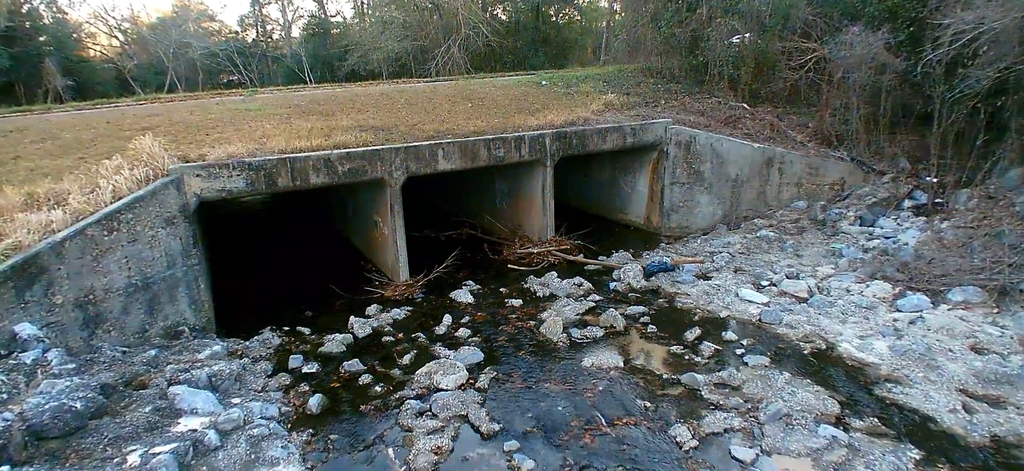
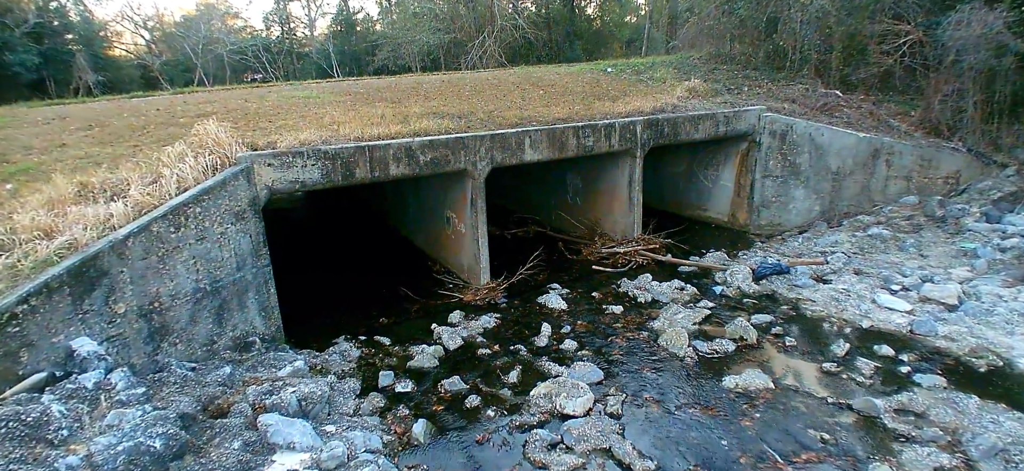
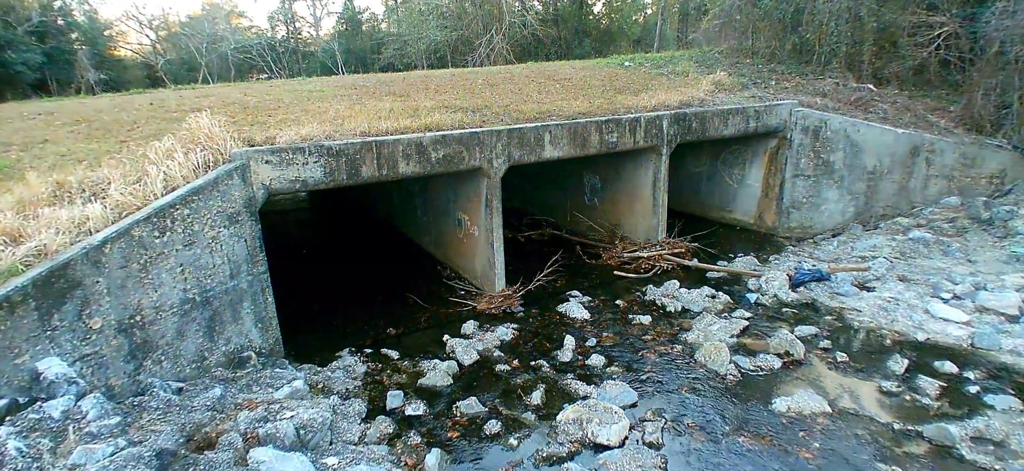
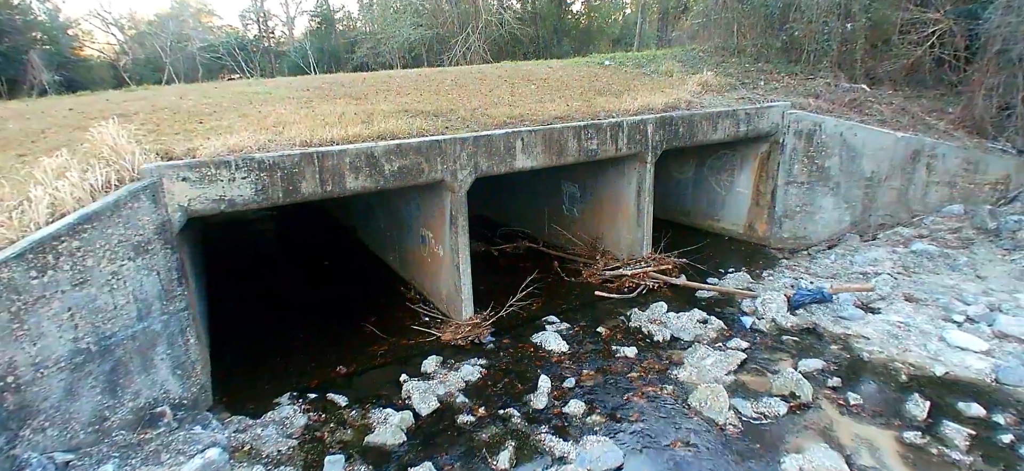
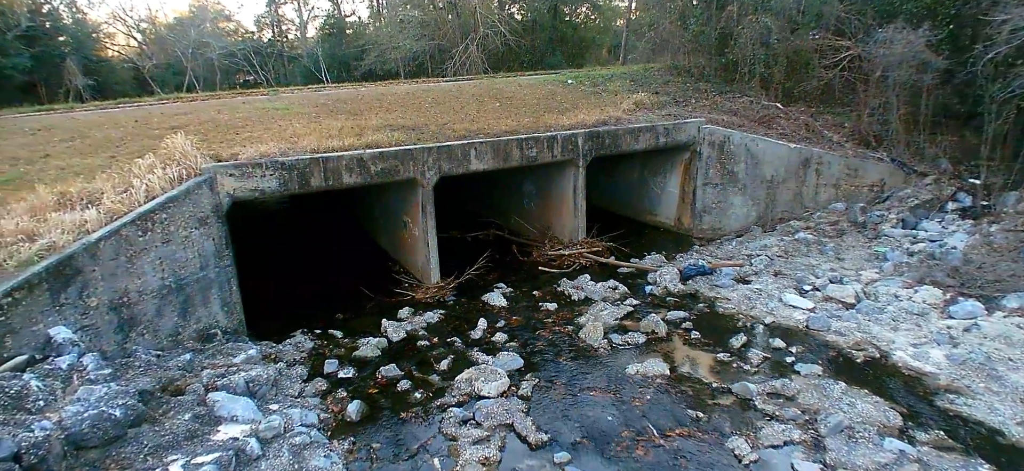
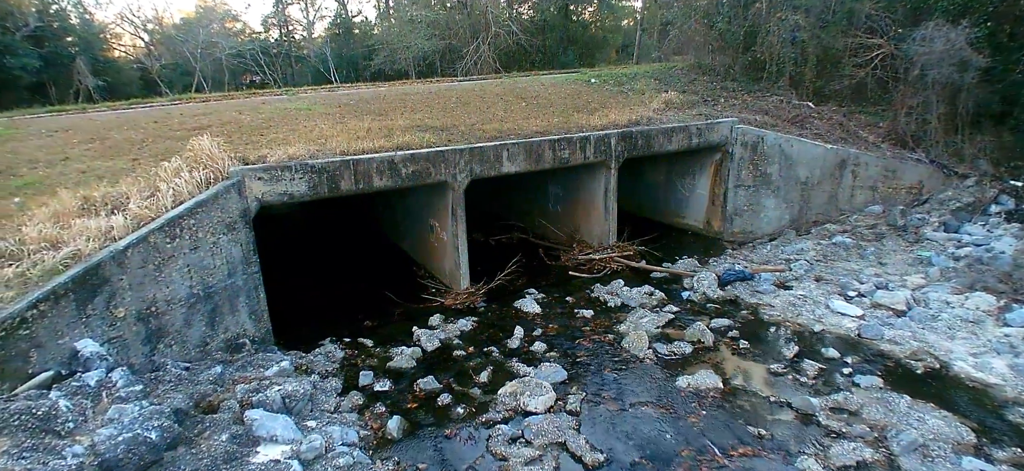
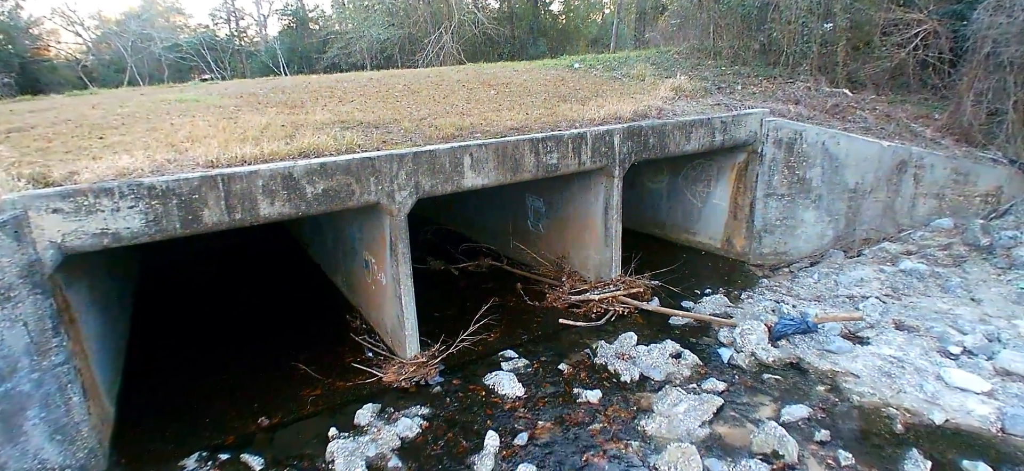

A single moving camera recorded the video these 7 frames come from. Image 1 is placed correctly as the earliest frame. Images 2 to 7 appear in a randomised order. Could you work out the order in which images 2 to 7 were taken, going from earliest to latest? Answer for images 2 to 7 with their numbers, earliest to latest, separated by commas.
5, 6, 2, 3, 4, 7
